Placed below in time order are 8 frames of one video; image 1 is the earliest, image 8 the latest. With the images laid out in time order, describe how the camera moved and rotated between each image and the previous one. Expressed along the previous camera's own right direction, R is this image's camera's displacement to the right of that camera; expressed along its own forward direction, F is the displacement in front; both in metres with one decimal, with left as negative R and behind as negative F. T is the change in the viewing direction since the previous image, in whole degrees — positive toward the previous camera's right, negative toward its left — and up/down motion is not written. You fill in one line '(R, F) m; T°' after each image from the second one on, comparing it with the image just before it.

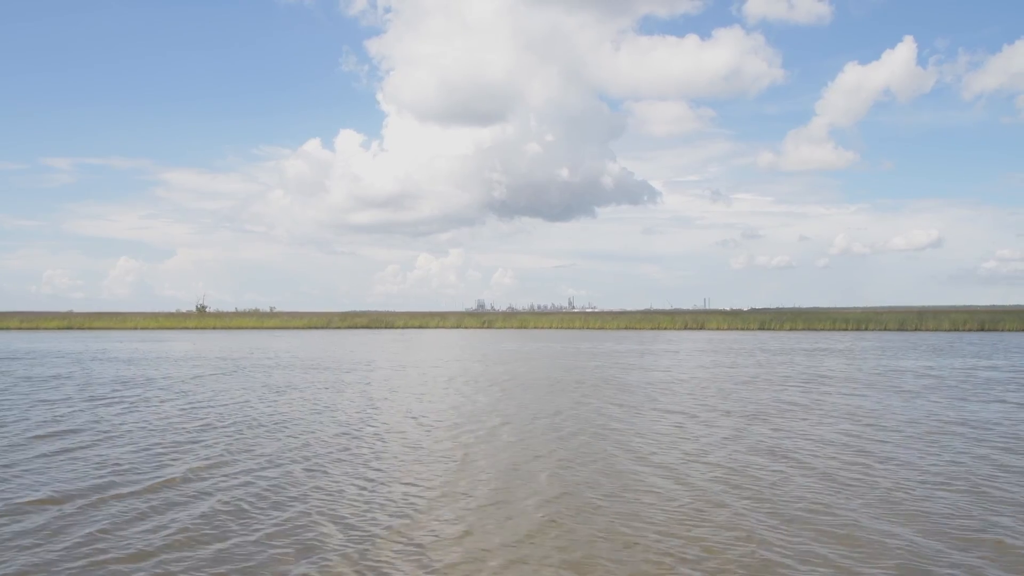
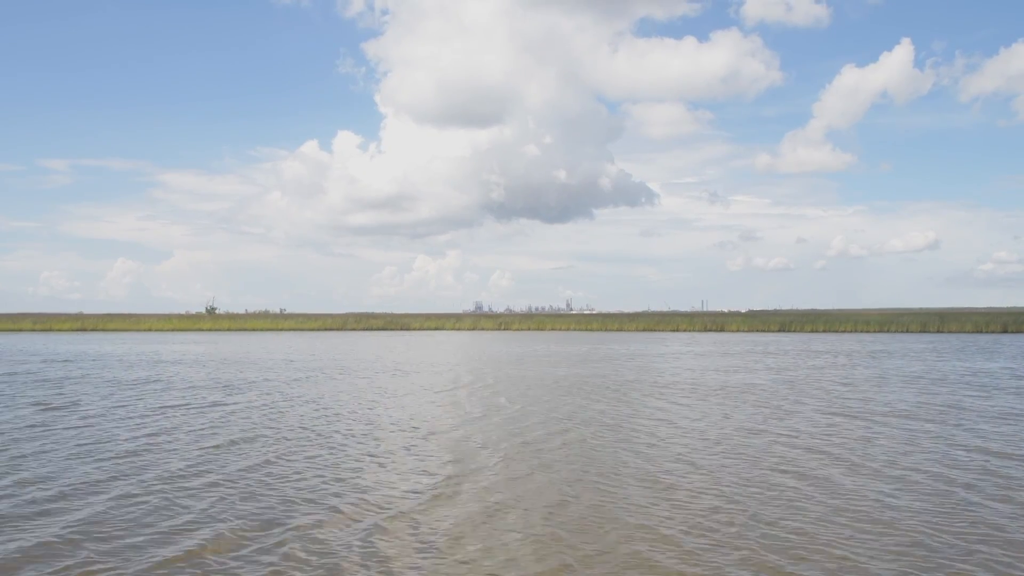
(-3.0, +0.3) m; 0°
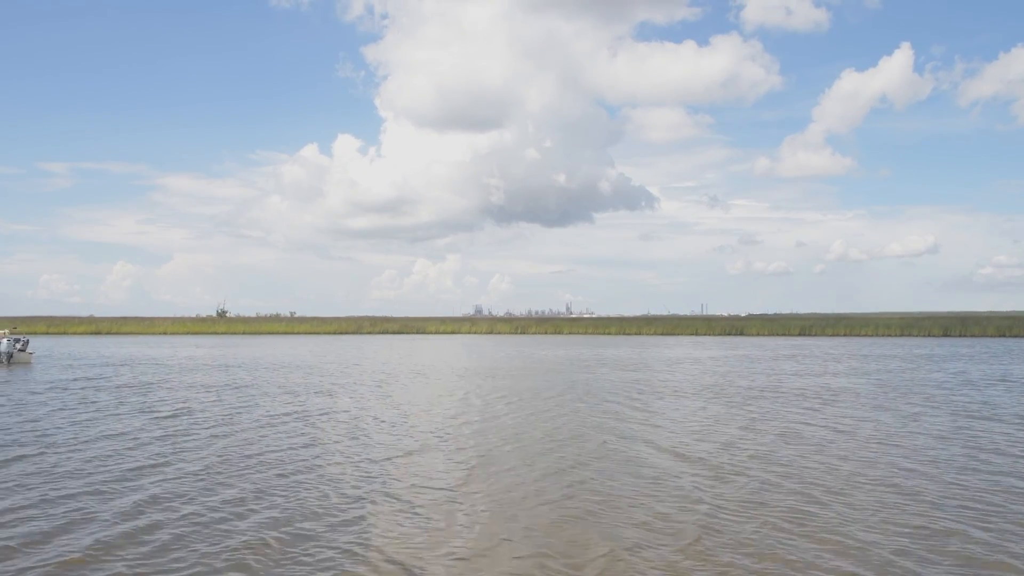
(-2.6, +0.3) m; 0°
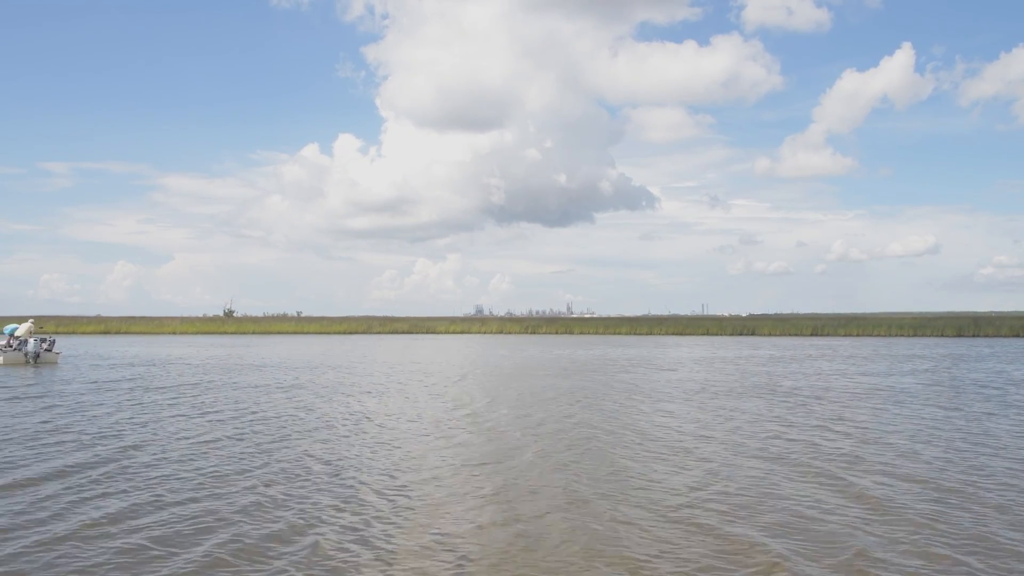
(-1.5, +0.1) m; 0°
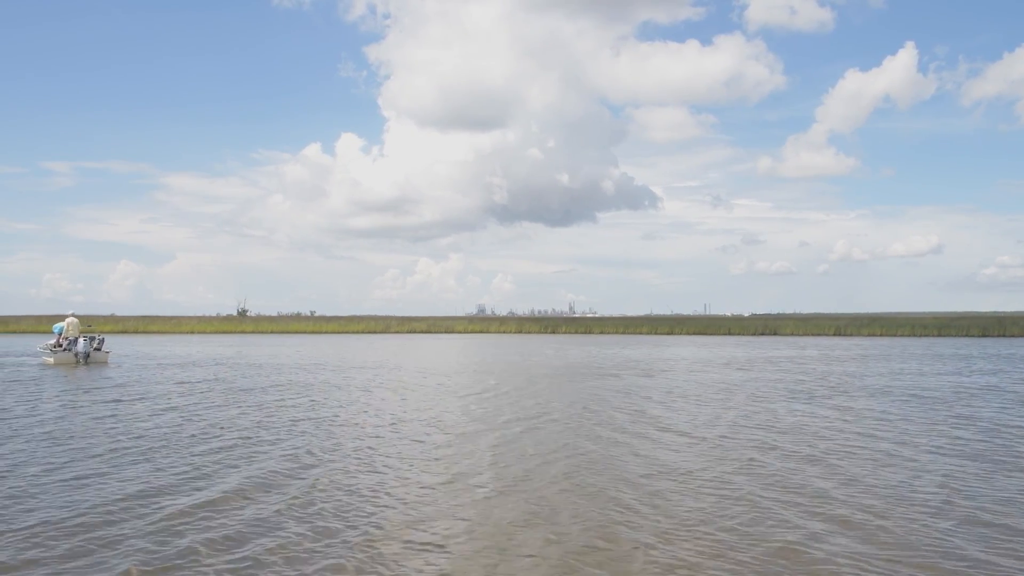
(-2.6, +0.3) m; 0°
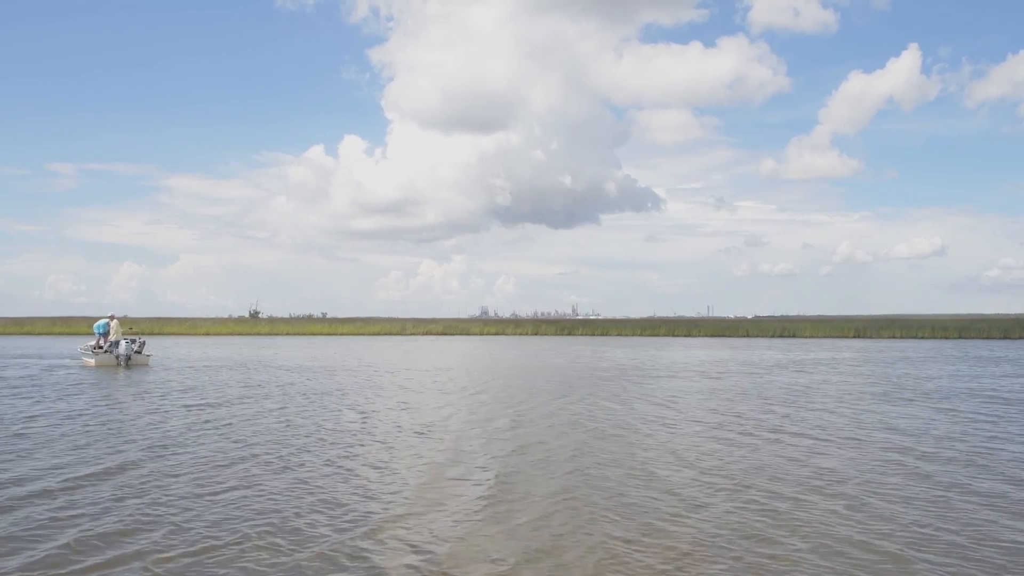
(-2.1, +0.2) m; 0°
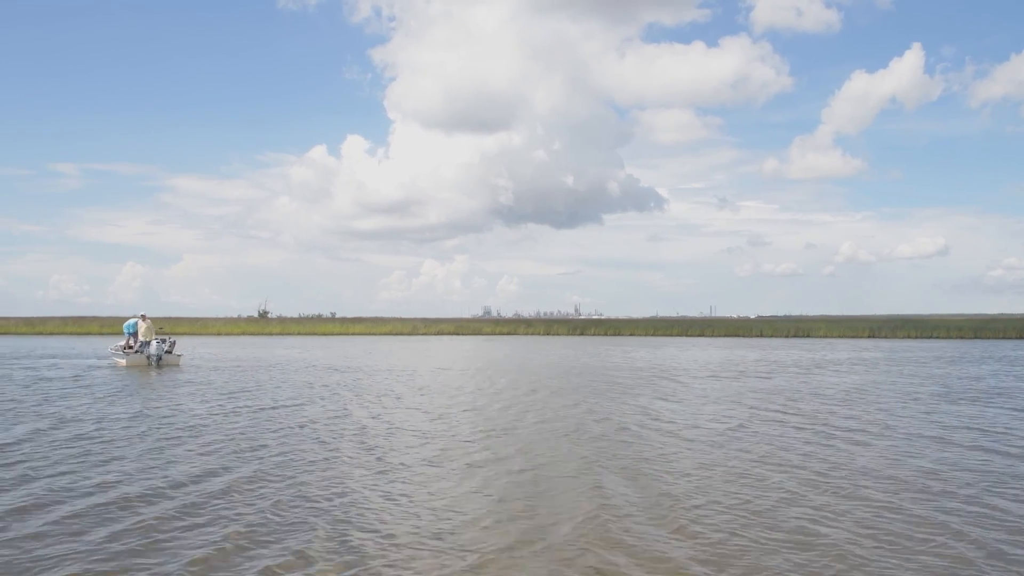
(-1.5, +0.1) m; 0°
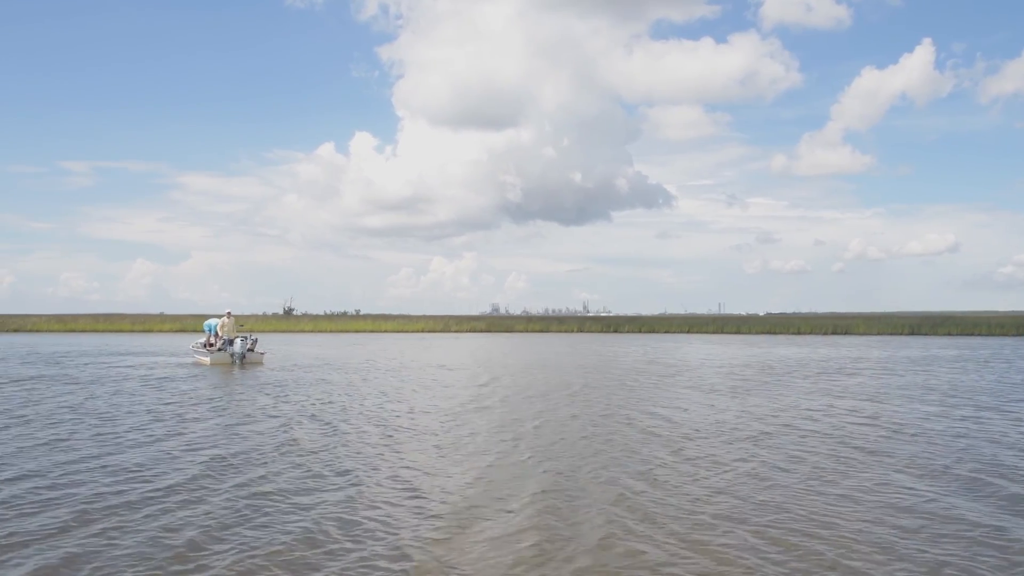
(-4.0, +0.4) m; -1°
